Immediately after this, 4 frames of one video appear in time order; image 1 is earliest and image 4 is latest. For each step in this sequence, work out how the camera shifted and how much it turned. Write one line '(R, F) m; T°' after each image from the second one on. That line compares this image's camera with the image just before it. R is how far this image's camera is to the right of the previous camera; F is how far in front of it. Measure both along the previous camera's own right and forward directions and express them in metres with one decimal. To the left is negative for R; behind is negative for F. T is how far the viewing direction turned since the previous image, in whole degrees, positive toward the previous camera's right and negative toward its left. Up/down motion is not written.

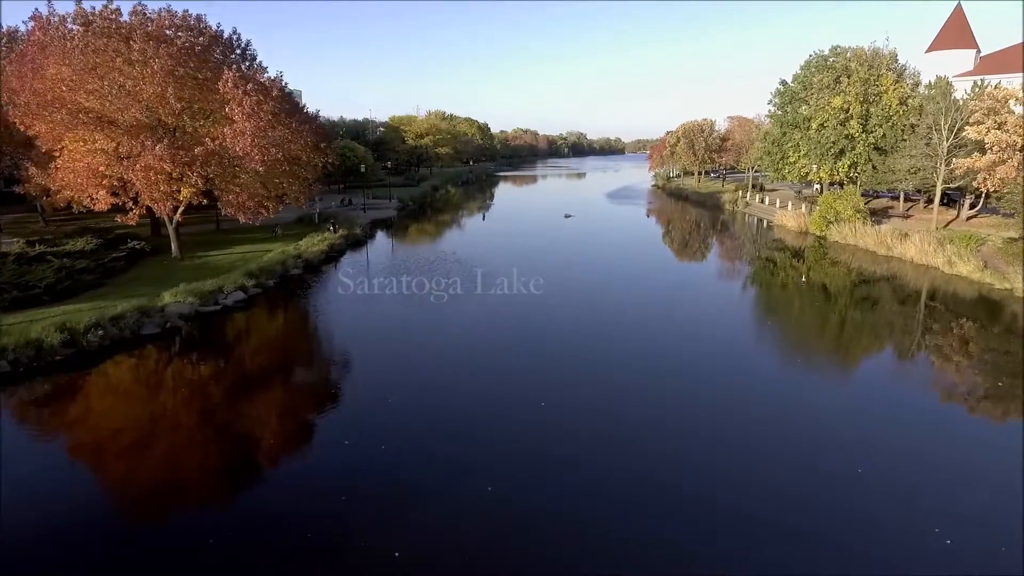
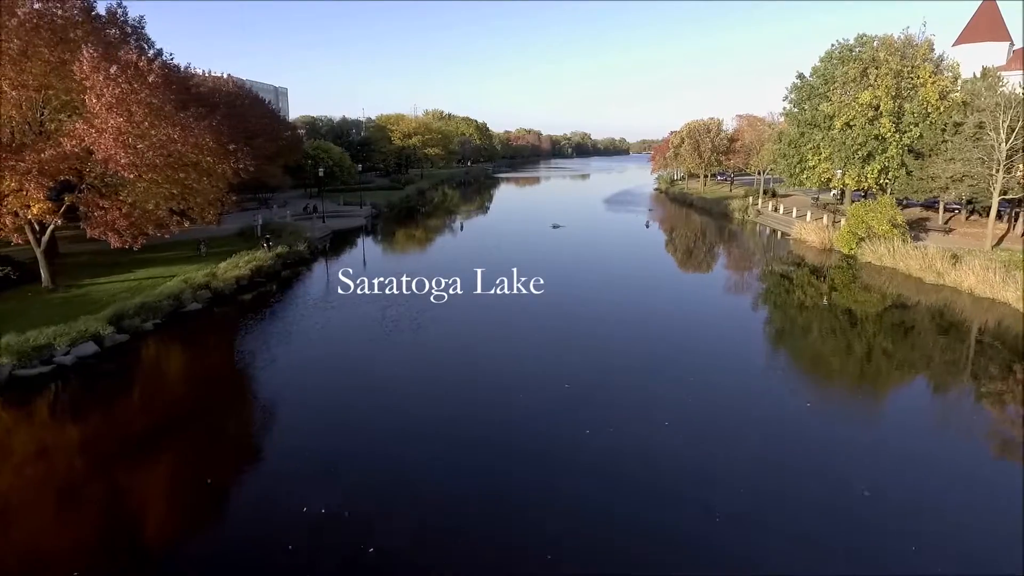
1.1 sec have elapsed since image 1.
(+1.0, +3.4) m; 0°
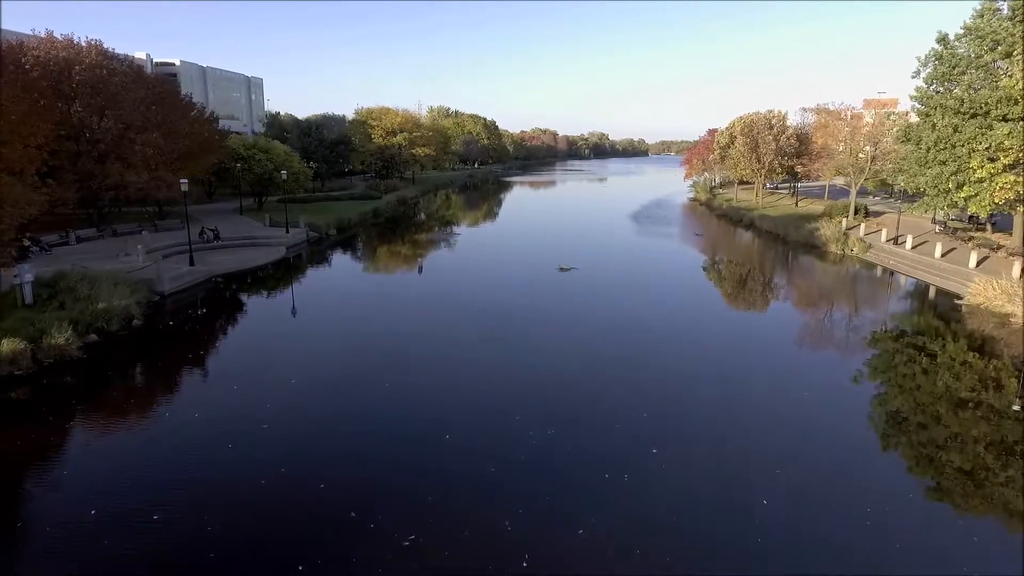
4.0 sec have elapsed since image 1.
(+0.9, +9.2) m; -1°
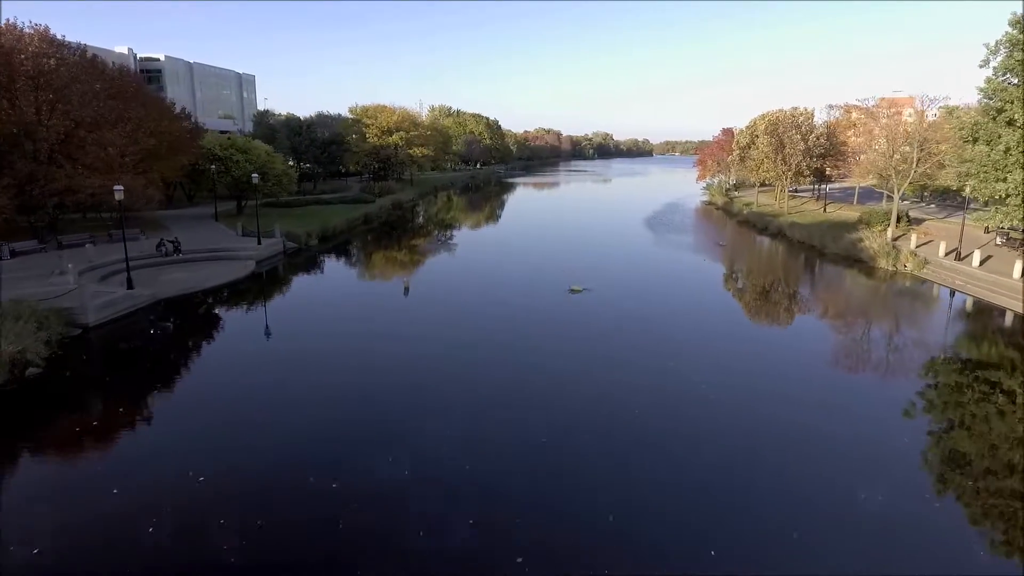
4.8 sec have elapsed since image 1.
(0.0, +2.5) m; 0°
